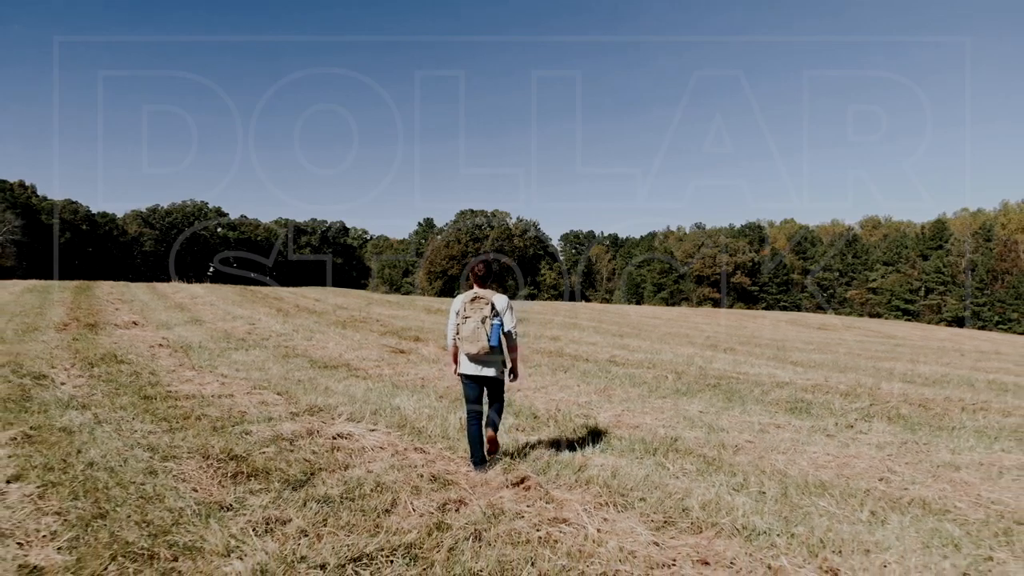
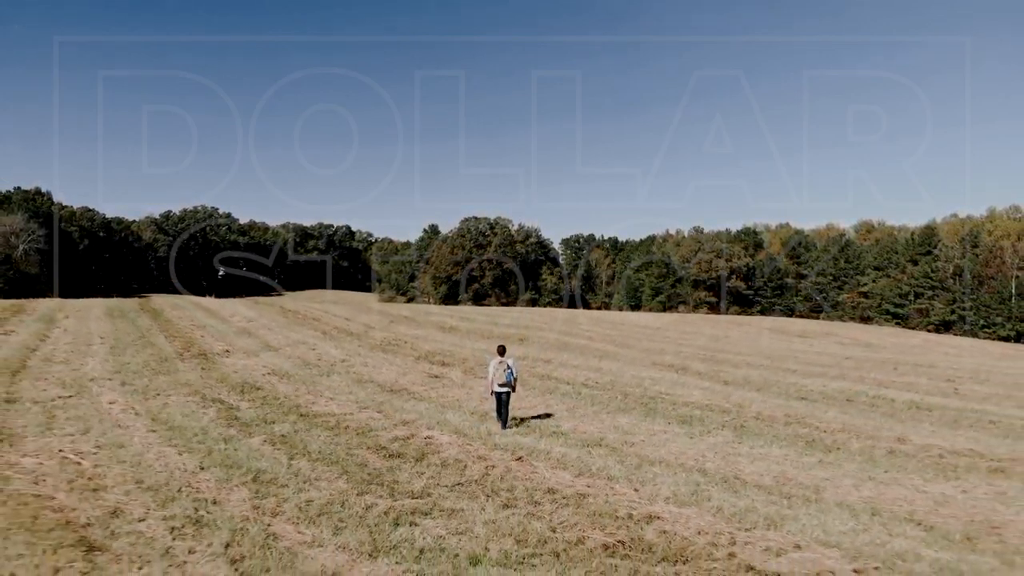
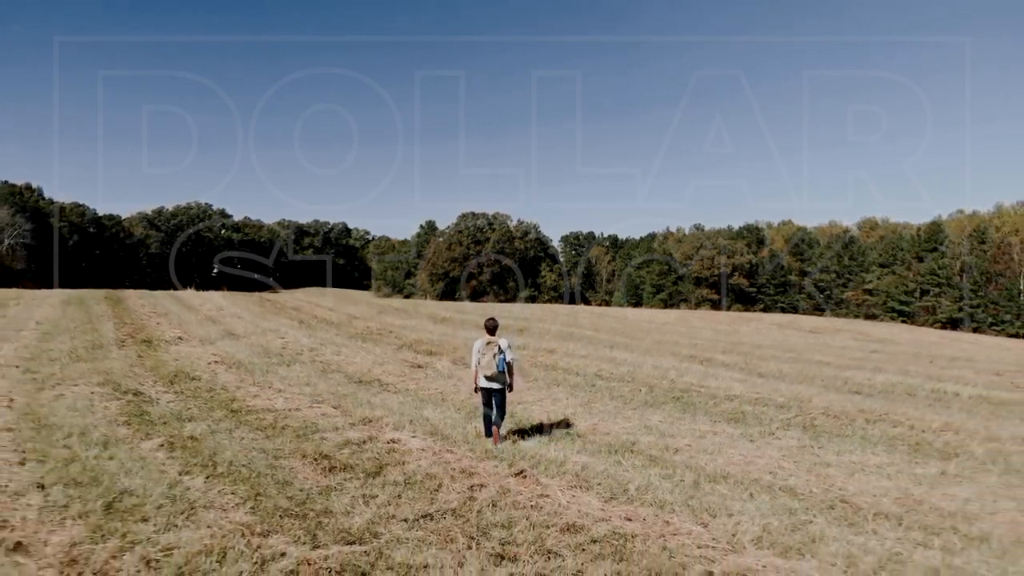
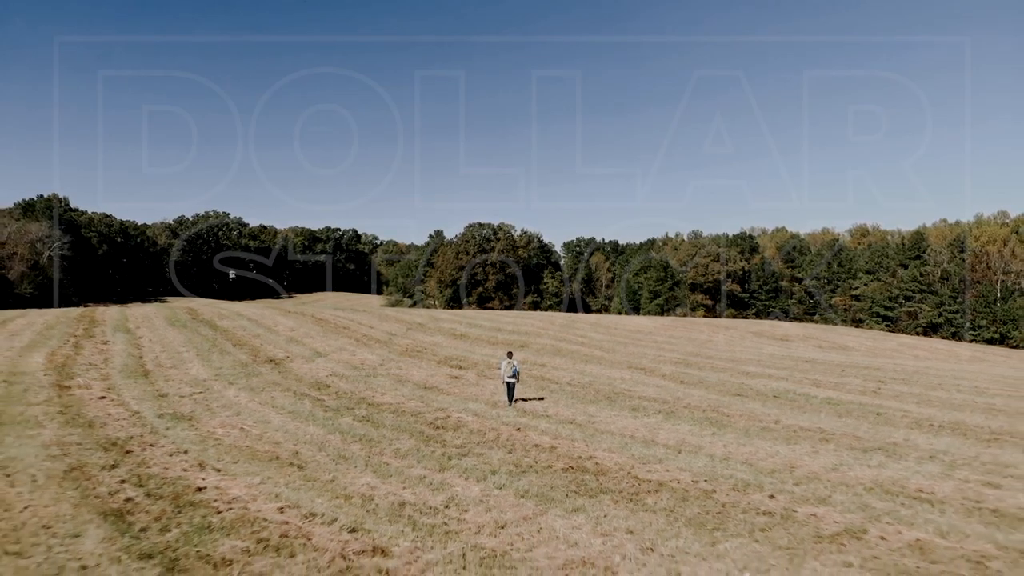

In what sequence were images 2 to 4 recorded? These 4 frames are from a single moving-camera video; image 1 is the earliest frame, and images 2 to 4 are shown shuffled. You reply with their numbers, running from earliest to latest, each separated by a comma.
3, 2, 4
